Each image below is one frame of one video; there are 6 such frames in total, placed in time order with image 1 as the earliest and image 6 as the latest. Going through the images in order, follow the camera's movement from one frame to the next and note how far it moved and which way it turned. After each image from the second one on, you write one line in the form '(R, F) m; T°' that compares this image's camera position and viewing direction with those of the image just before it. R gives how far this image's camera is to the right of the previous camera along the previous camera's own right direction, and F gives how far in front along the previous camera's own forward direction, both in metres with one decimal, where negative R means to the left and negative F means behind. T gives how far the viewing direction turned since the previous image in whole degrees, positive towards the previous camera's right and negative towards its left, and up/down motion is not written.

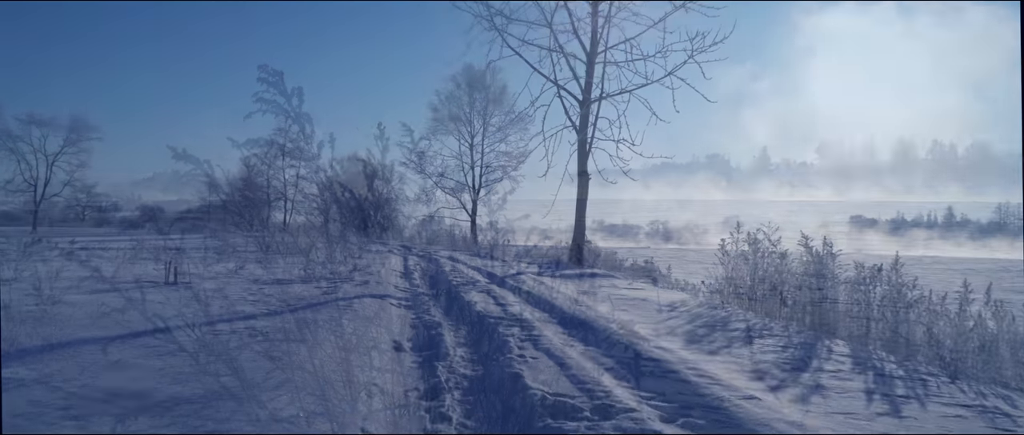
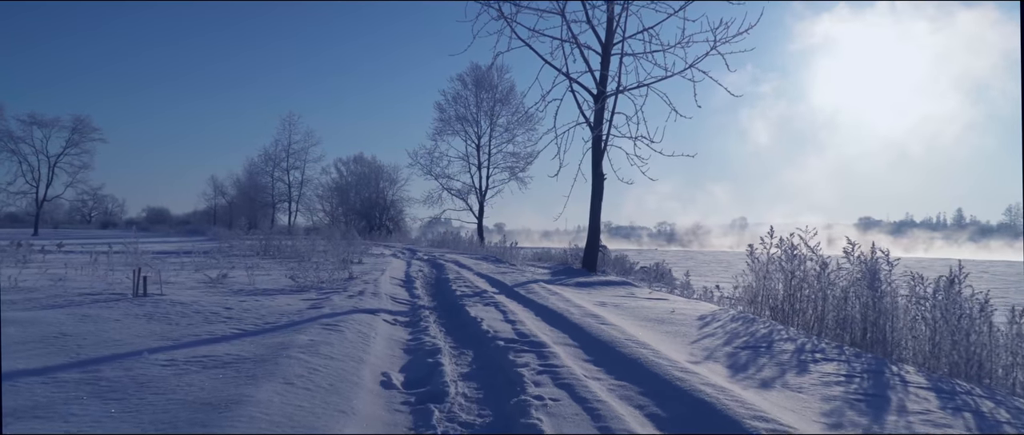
(0.0, +1.0) m; -1°
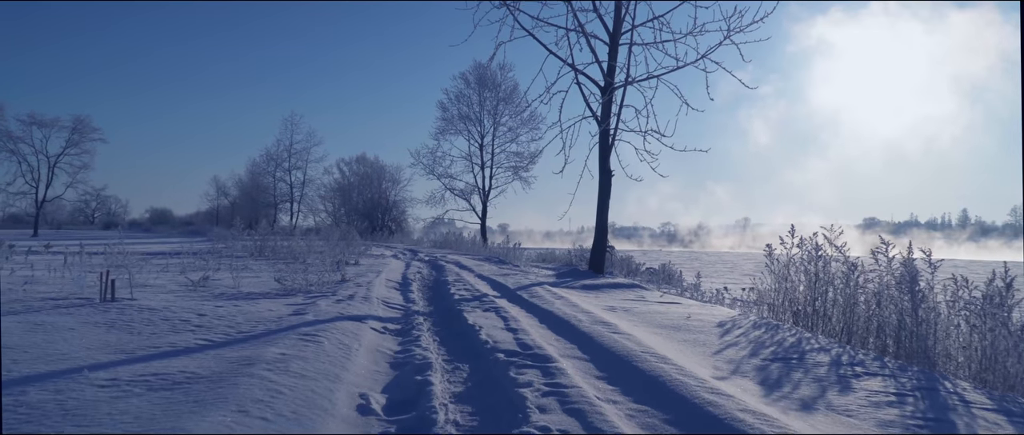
(0.0, +0.7) m; 0°
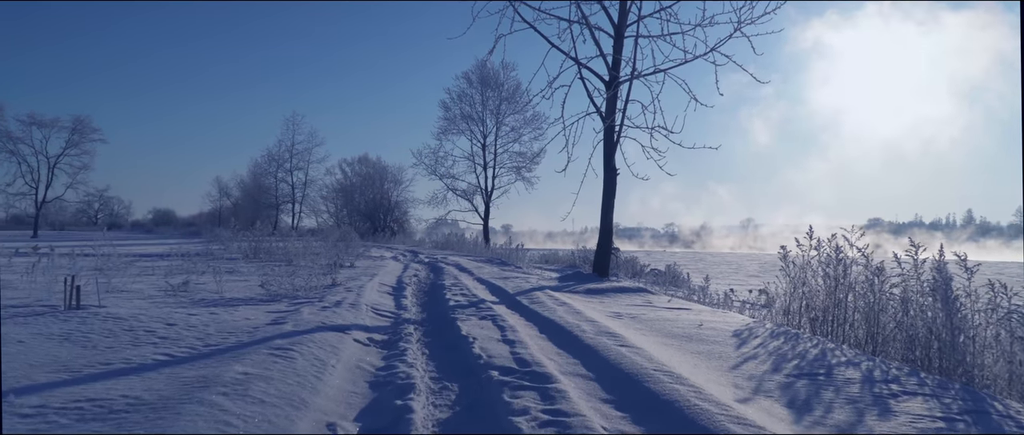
(+0.1, +0.6) m; 0°
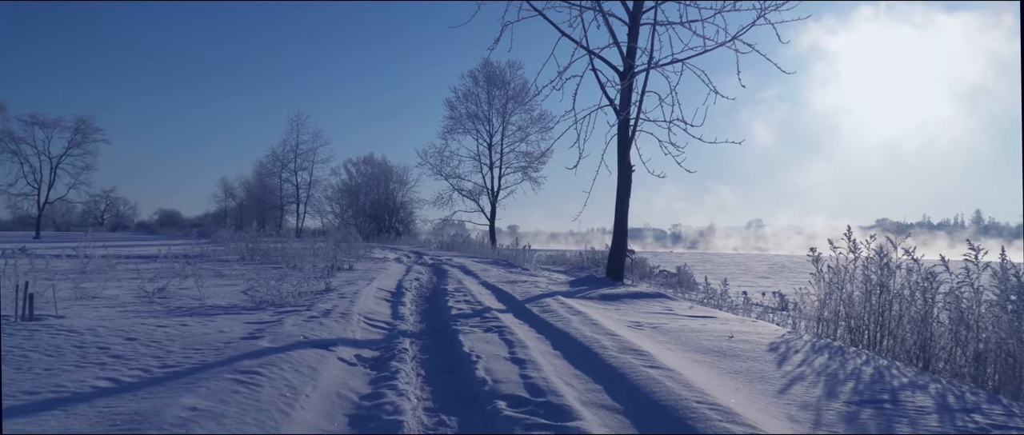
(0.0, +0.8) m; -1°
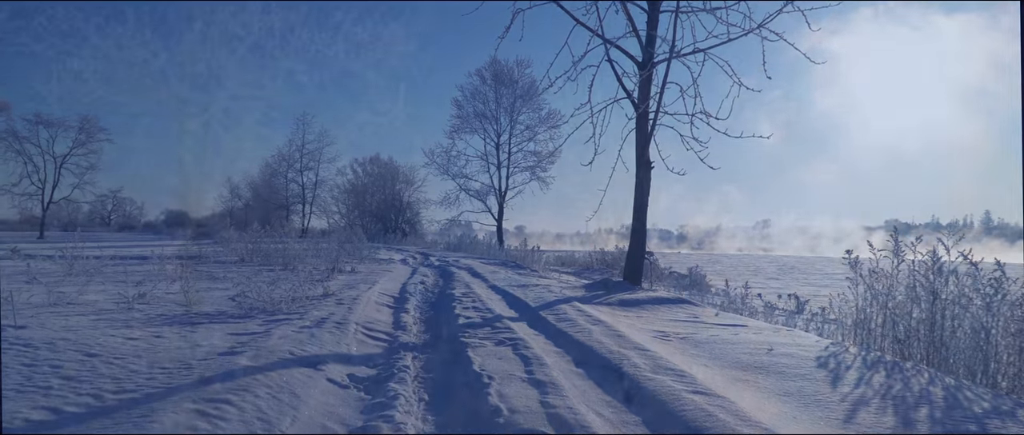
(-0.1, +0.7) m; -1°
